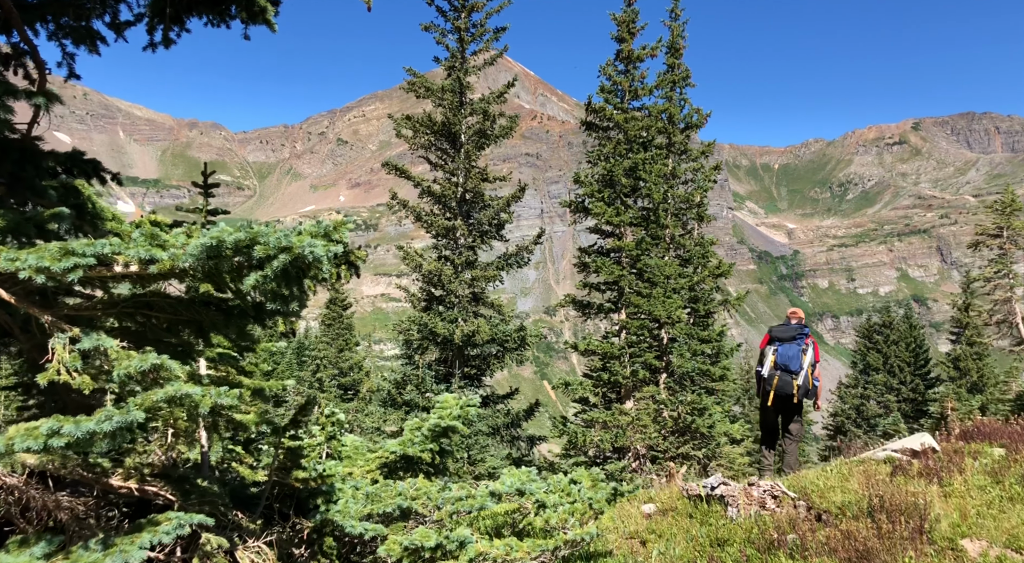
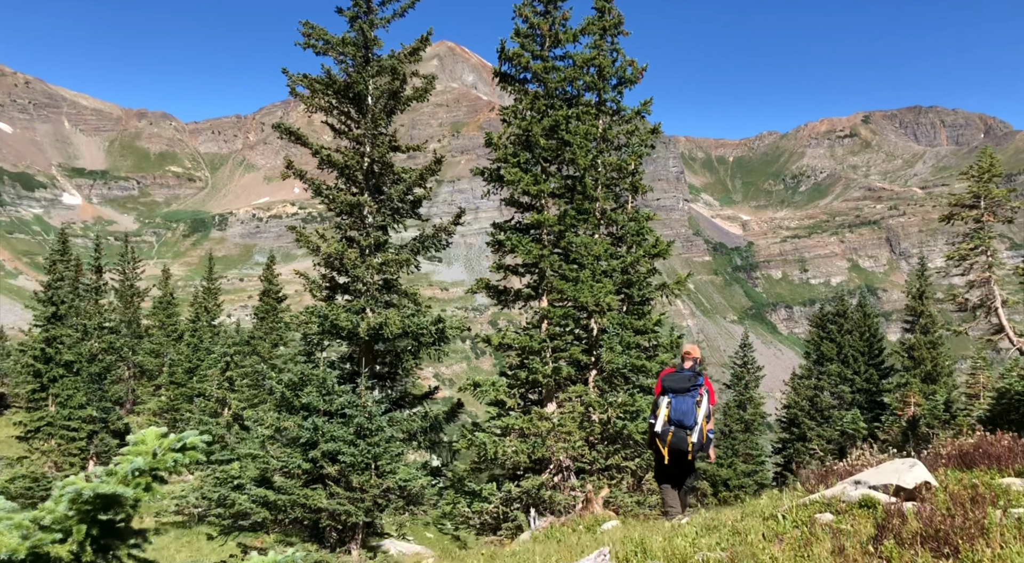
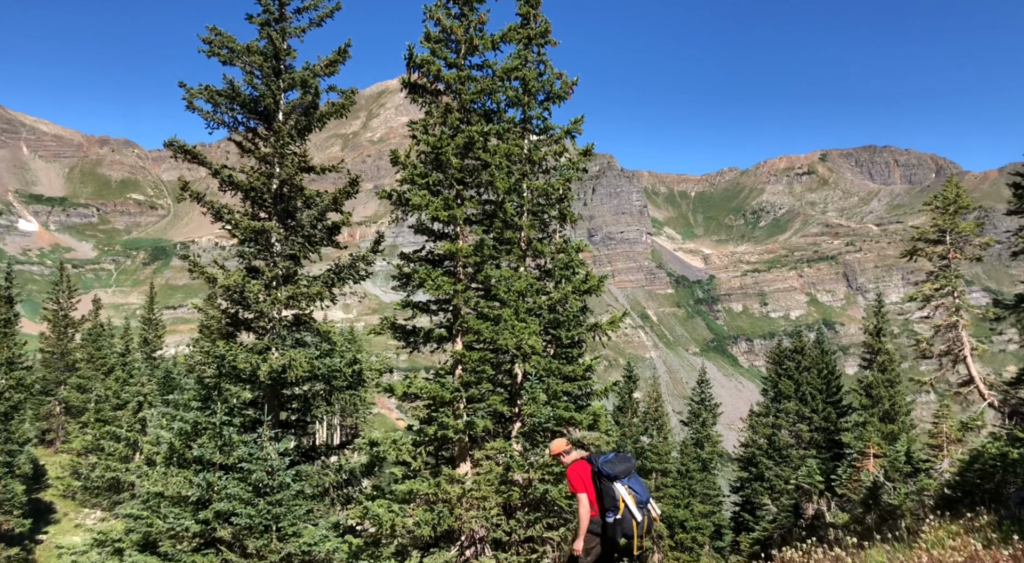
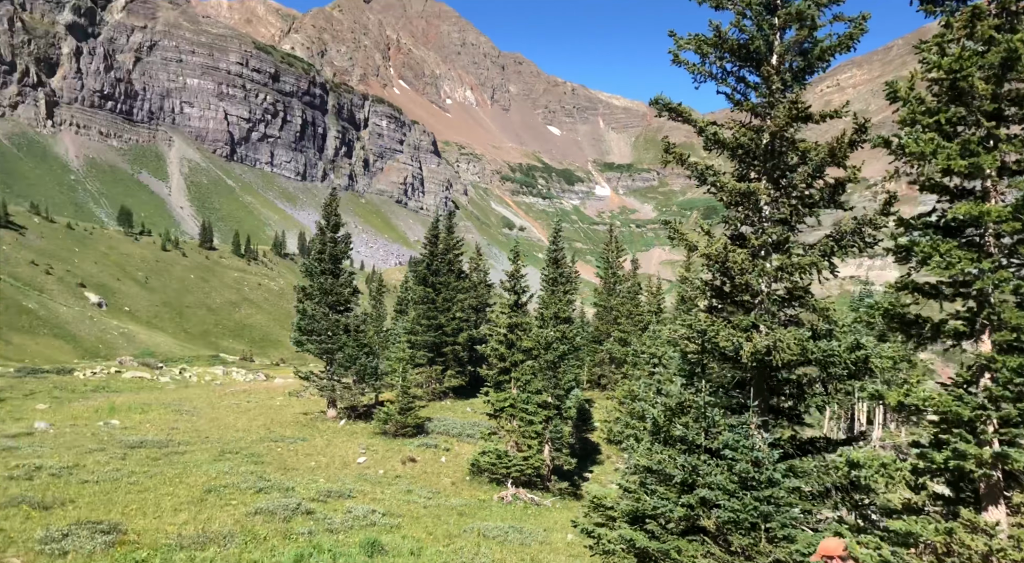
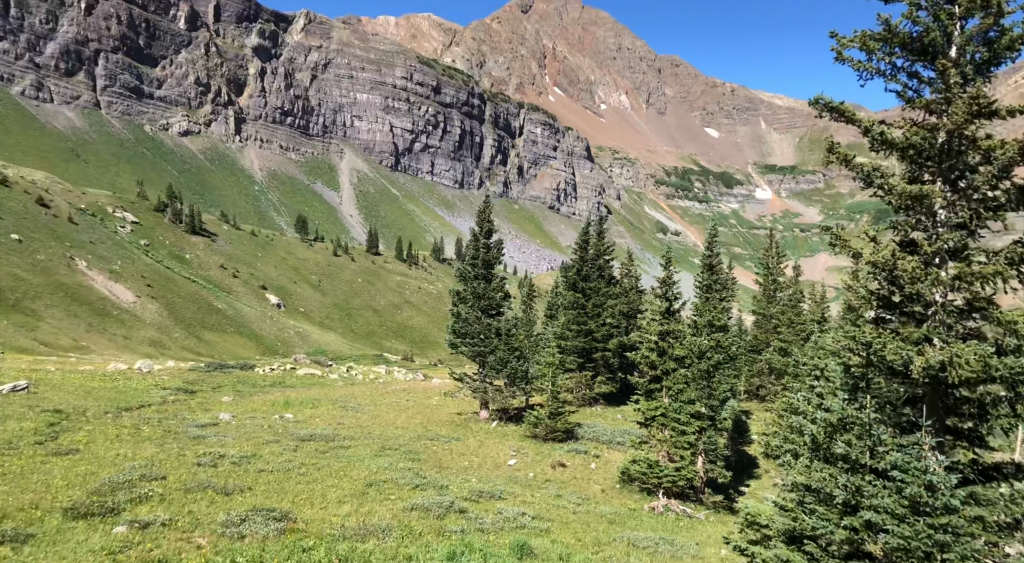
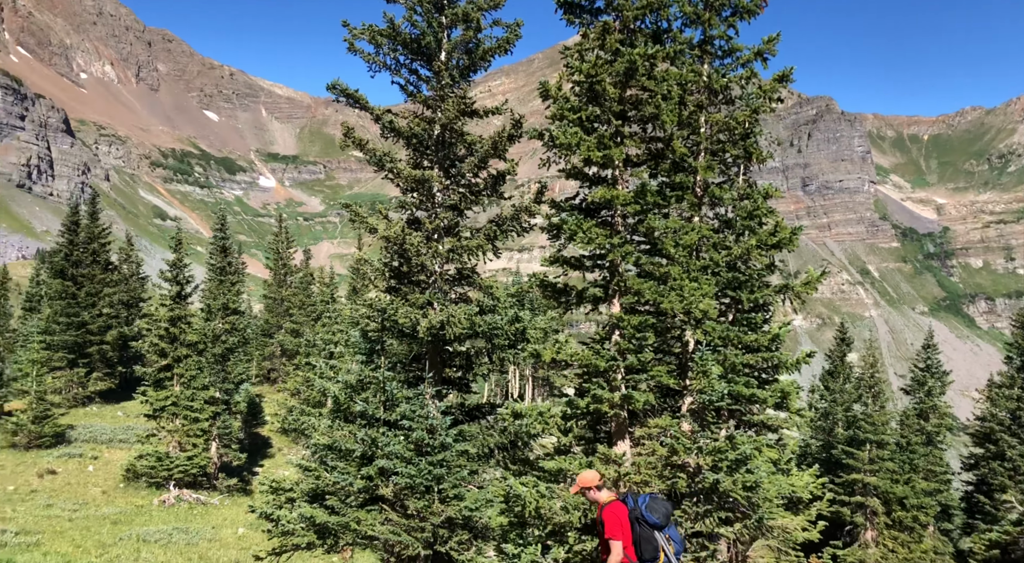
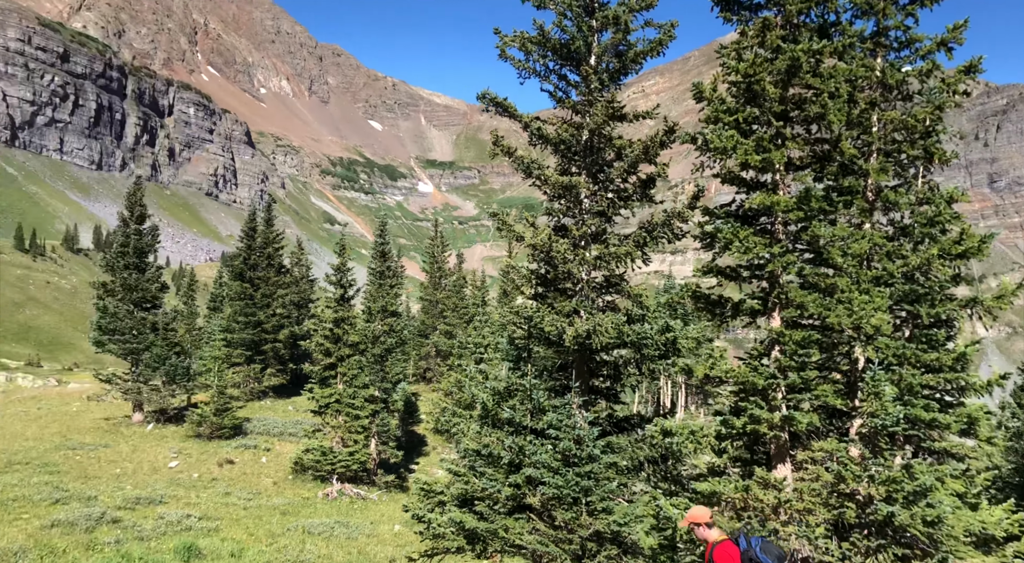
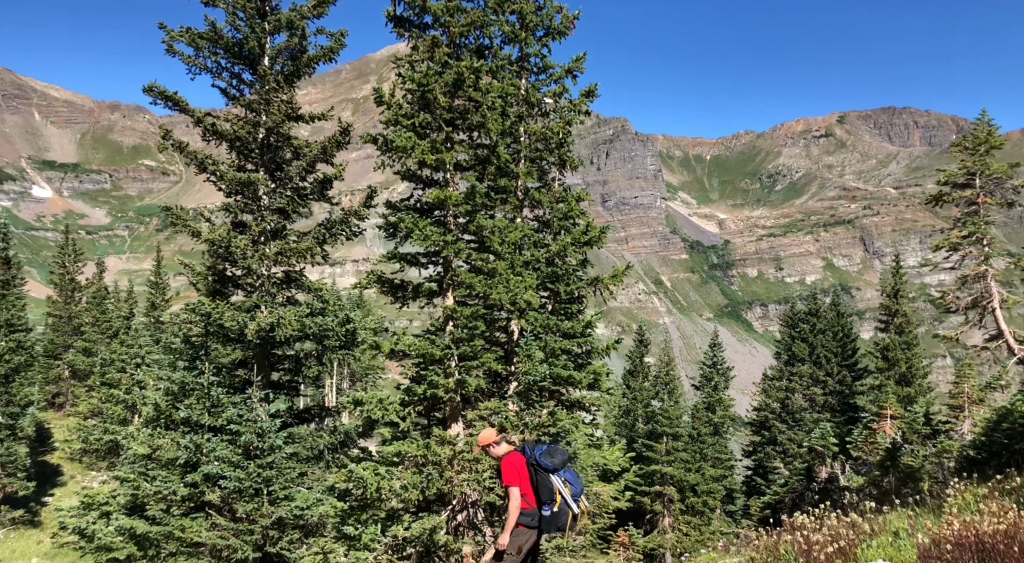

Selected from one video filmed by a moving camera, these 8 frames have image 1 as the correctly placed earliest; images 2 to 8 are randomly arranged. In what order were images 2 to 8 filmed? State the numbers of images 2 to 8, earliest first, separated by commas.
2, 3, 8, 6, 7, 4, 5
